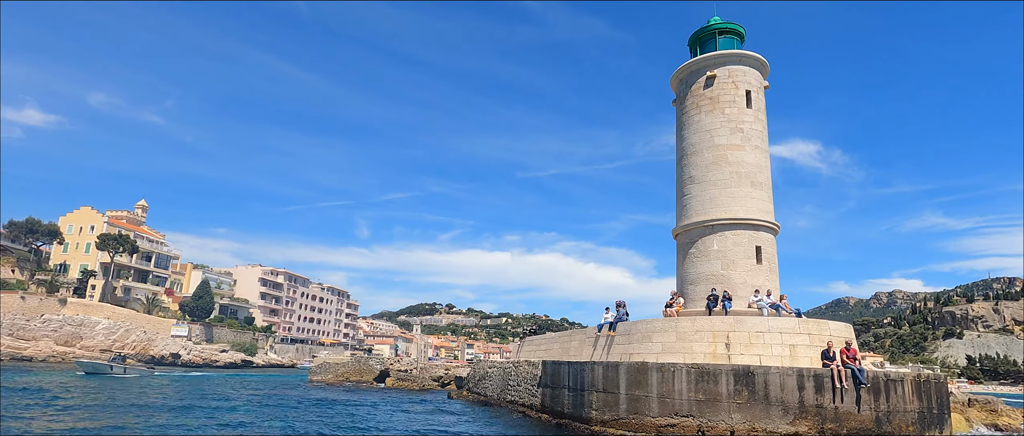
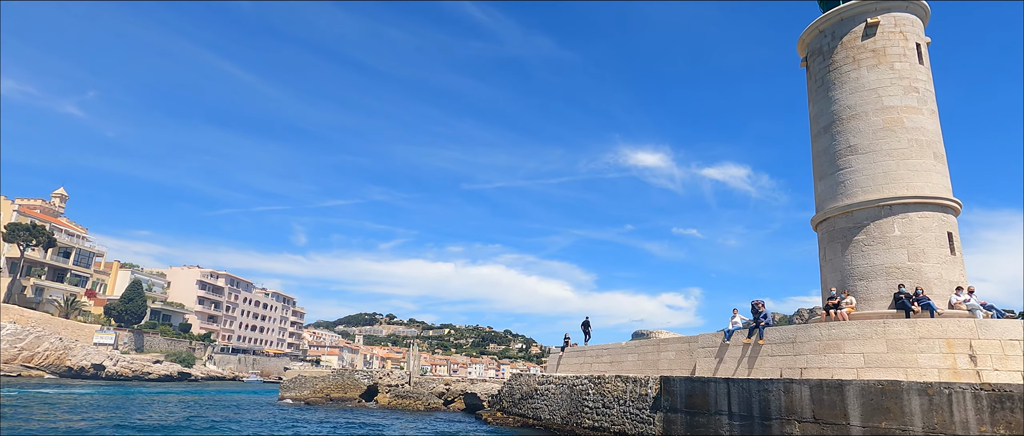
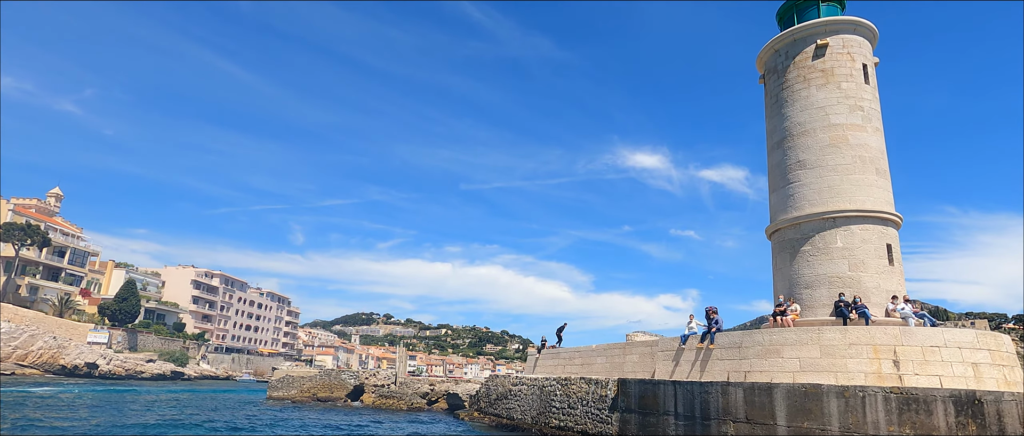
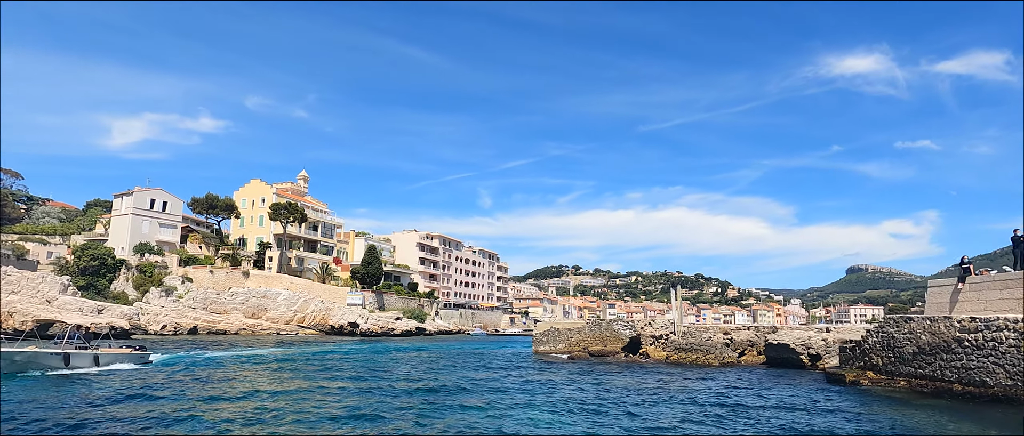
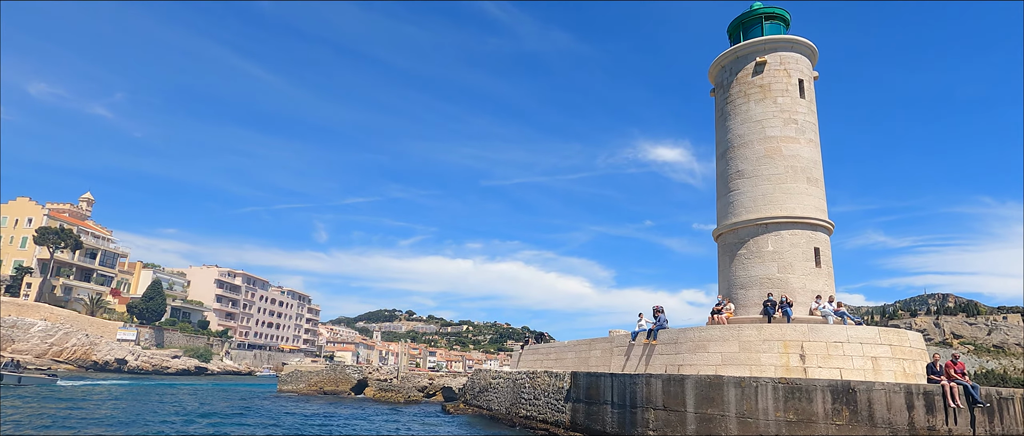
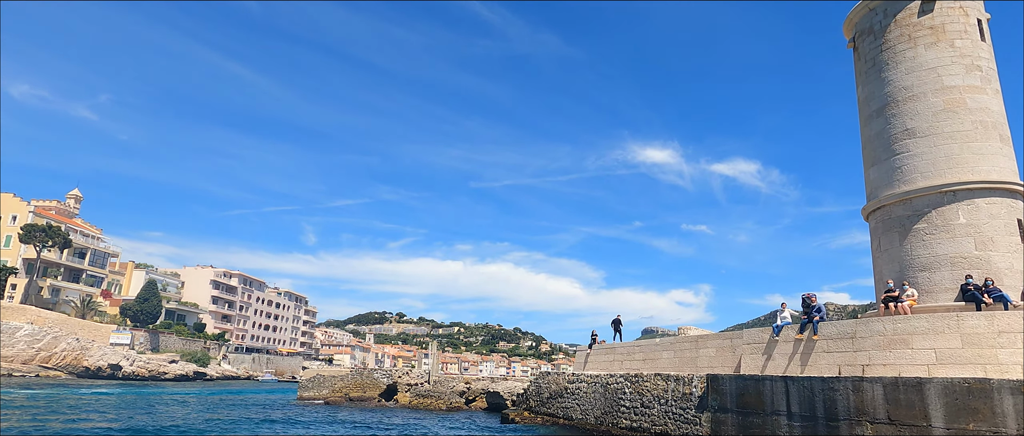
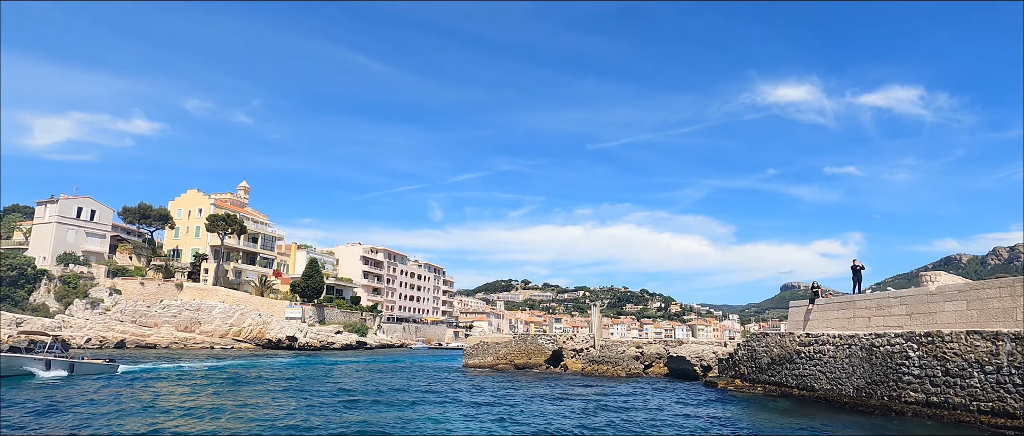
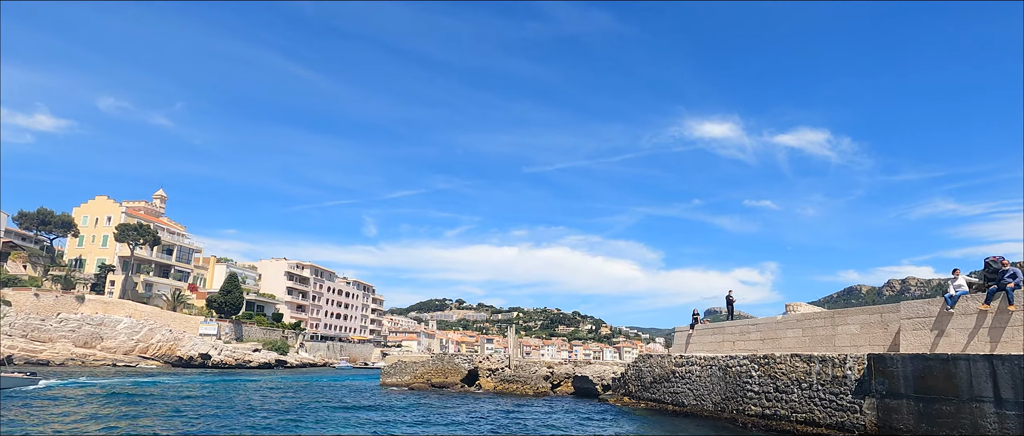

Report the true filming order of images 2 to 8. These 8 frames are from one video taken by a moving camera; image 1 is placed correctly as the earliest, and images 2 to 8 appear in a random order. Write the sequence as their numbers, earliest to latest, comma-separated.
5, 3, 2, 6, 8, 7, 4
